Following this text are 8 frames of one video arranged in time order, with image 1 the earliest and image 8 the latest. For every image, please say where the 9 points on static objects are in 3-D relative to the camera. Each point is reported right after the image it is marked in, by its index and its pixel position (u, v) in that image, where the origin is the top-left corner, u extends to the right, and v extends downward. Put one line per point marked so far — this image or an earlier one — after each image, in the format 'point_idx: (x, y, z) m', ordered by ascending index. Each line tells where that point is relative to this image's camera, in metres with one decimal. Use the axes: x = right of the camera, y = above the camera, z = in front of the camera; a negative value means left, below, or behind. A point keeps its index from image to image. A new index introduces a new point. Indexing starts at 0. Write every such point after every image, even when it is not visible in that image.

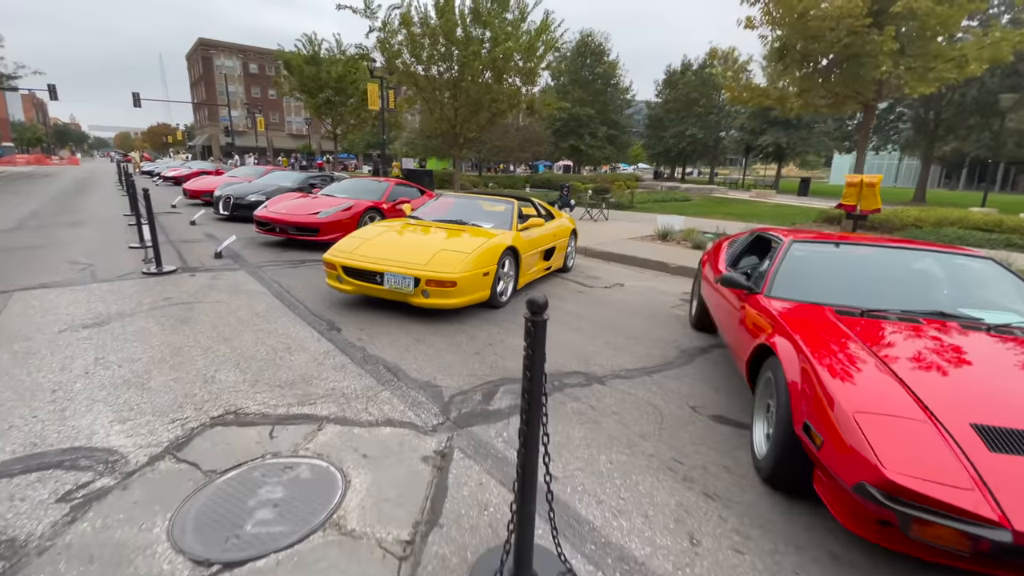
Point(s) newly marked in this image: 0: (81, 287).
0: (-5.2, 0.0, +6.0) m
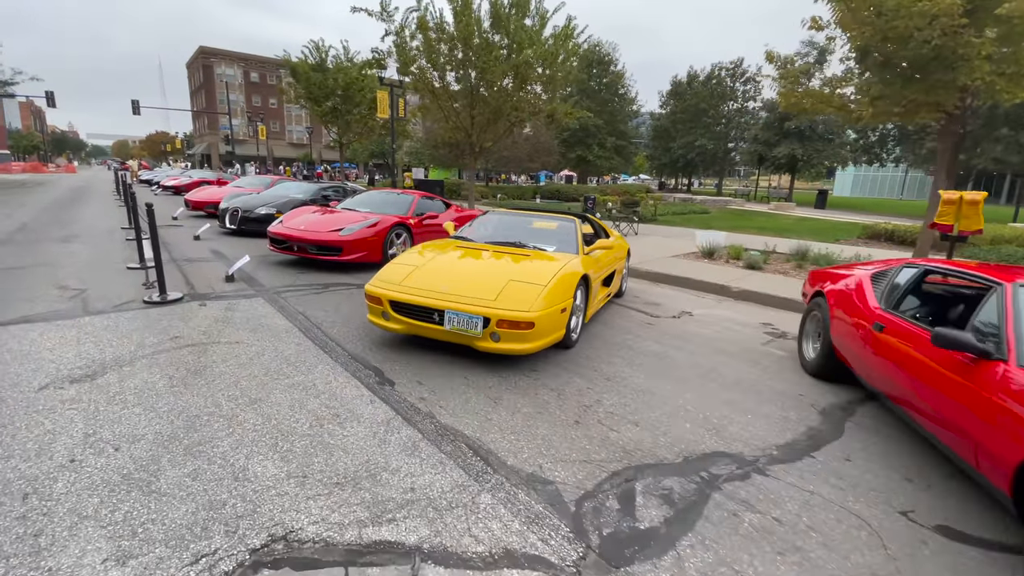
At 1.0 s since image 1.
0: (-4.5, -0.3, +5.0) m
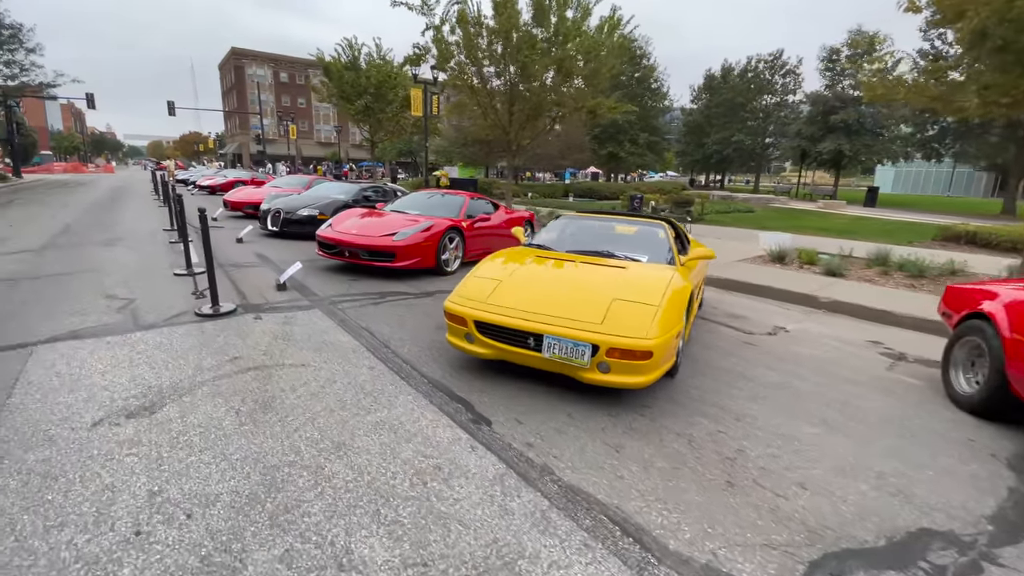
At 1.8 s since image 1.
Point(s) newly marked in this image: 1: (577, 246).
0: (-3.6, -0.4, +4.6) m
1: (+0.7, +0.5, +5.6) m
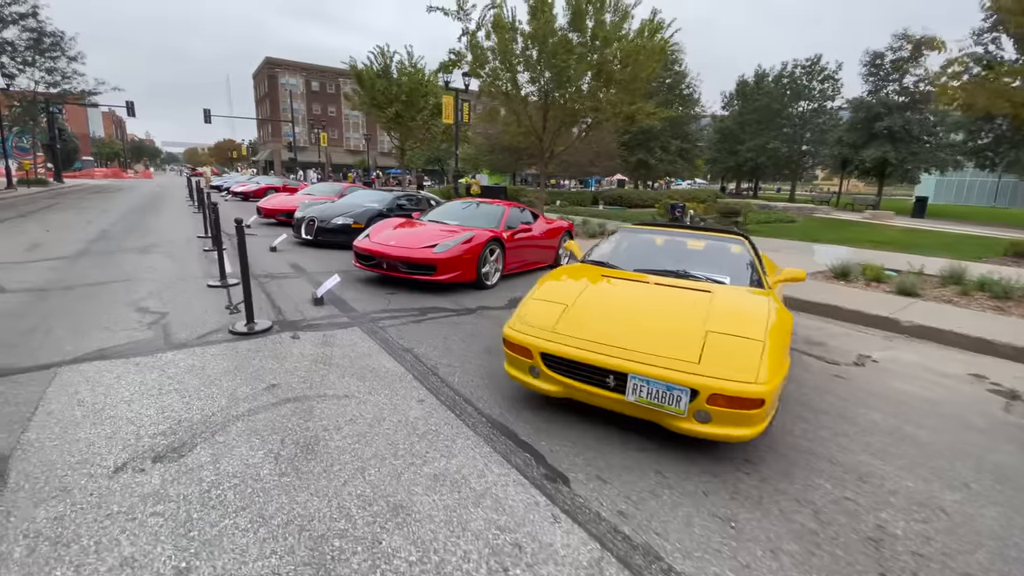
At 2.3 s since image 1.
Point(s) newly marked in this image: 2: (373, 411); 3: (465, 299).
0: (-3.1, -0.6, +4.3) m
1: (+1.3, +0.2, +5.0) m
2: (-1.0, -0.9, +3.4) m
3: (-0.7, -0.1, +6.9) m
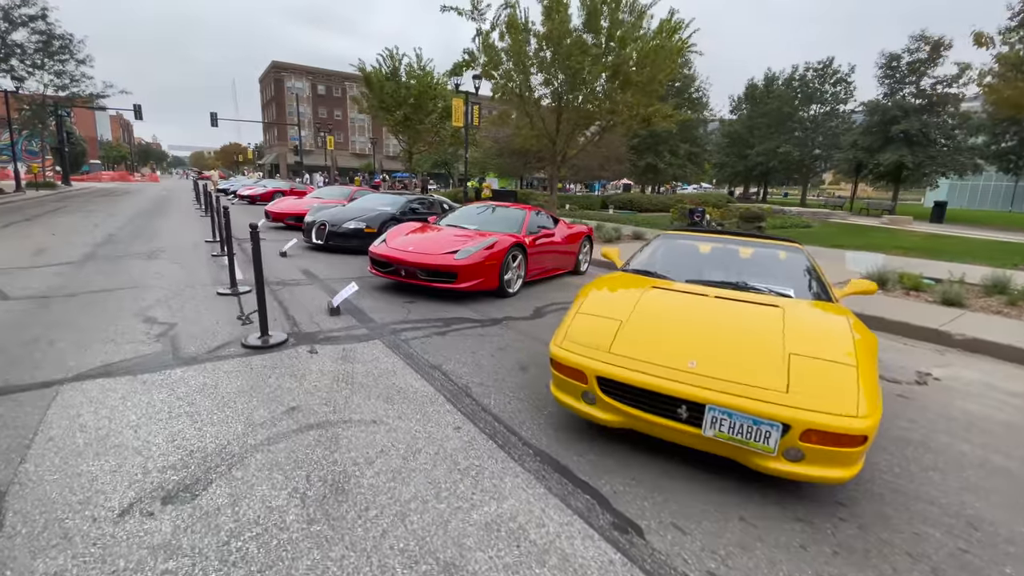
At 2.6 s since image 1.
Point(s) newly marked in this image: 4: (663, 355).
0: (-2.8, -0.7, +3.9) m
1: (+1.6, +0.1, +4.7) m
2: (-0.7, -0.9, +3.0) m
3: (-0.3, -0.3, +6.5) m
4: (+0.9, -0.4, +2.9) m
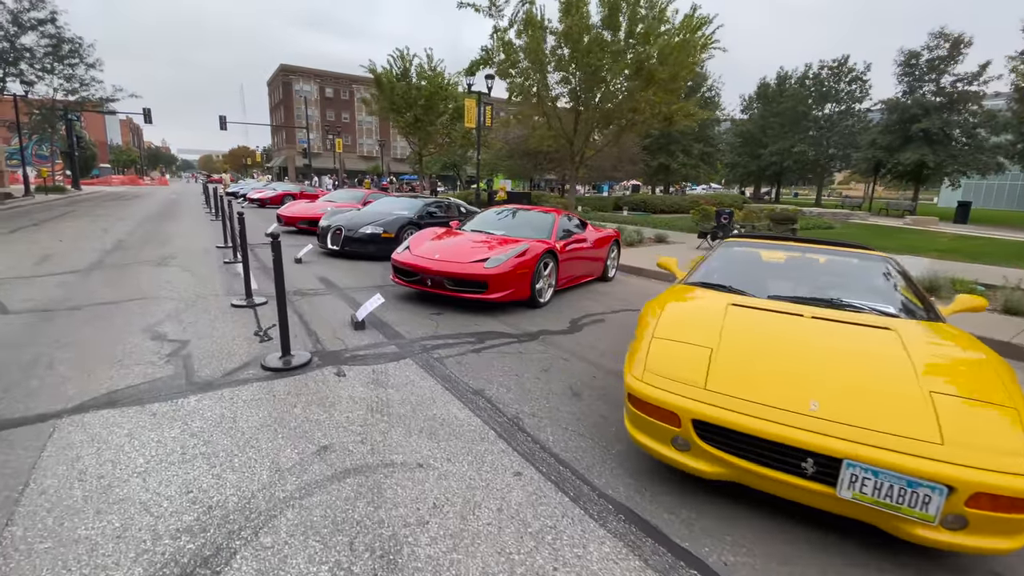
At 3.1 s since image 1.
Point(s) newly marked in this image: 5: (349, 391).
0: (-2.4, -0.8, +3.5) m
1: (+2.0, 0.0, +4.2) m
2: (-0.3, -1.1, +2.6) m
3: (+0.1, -0.4, +6.0) m
4: (+1.3, -0.5, +2.4) m
5: (-1.2, -0.8, +3.7) m
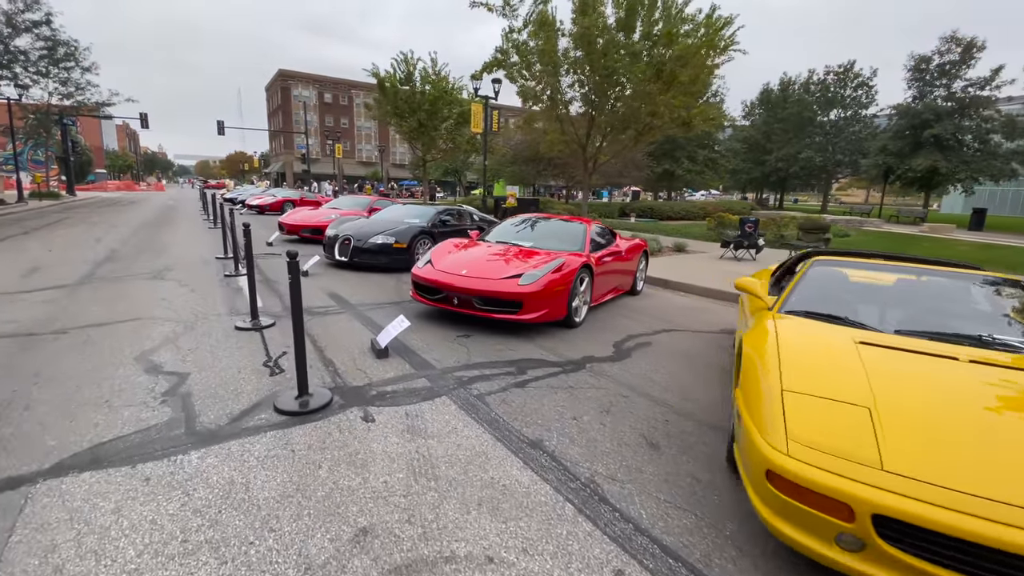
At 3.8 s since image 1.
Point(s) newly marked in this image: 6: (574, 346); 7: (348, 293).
0: (-2.0, -1.0, +2.9) m
1: (+2.4, -0.2, +3.6) m
2: (+0.2, -1.2, +1.9) m
3: (+0.5, -0.6, +5.4) m
4: (+1.7, -0.7, +1.8) m
5: (-0.8, -1.0, +3.1) m
6: (+0.7, -0.6, +5.4) m
7: (-2.4, -0.1, +7.4) m
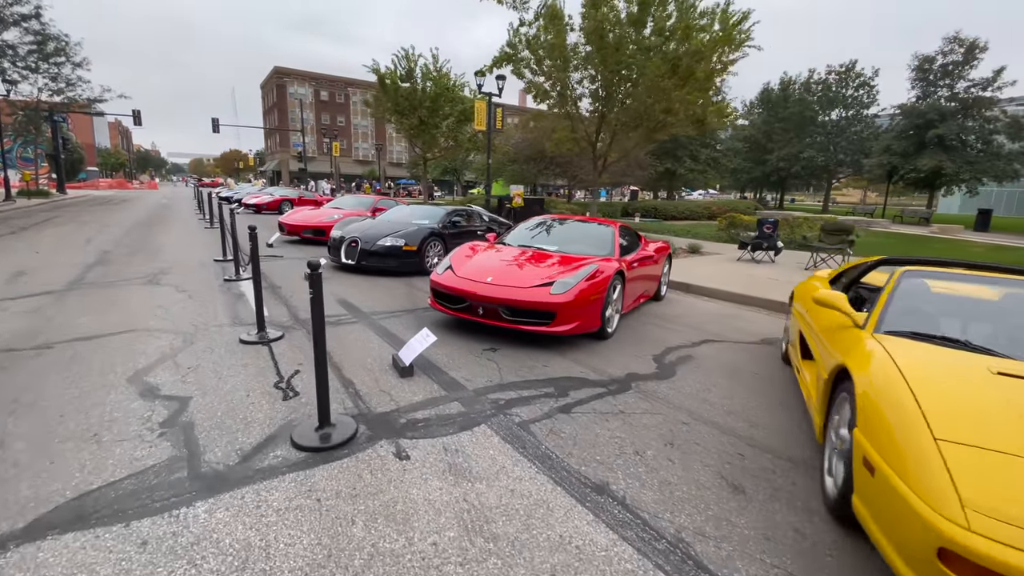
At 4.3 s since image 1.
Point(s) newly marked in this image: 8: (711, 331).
0: (-1.6, -1.1, +2.4) m
1: (+2.8, -0.3, +3.1) m
2: (+0.5, -1.3, +1.5) m
3: (+0.8, -0.7, +5.0) m
4: (+2.0, -0.8, +1.4) m
5: (-0.5, -1.1, +2.6) m
6: (+1.0, -0.7, +4.9) m
7: (-2.1, -0.2, +6.9) m
8: (+2.6, -0.6, +6.4) m
